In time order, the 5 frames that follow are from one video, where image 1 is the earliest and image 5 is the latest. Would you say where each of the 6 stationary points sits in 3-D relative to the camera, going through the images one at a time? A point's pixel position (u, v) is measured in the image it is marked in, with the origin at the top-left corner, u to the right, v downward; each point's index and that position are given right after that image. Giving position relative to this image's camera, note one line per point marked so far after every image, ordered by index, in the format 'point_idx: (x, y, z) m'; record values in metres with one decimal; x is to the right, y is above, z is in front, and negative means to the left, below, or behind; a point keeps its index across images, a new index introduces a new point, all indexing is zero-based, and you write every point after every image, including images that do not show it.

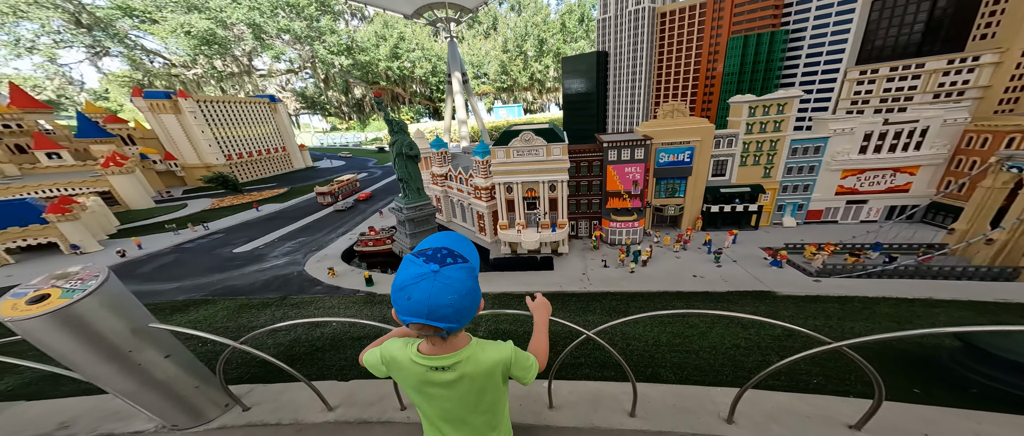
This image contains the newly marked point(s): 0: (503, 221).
0: (-0.4, -0.1, +10.9) m
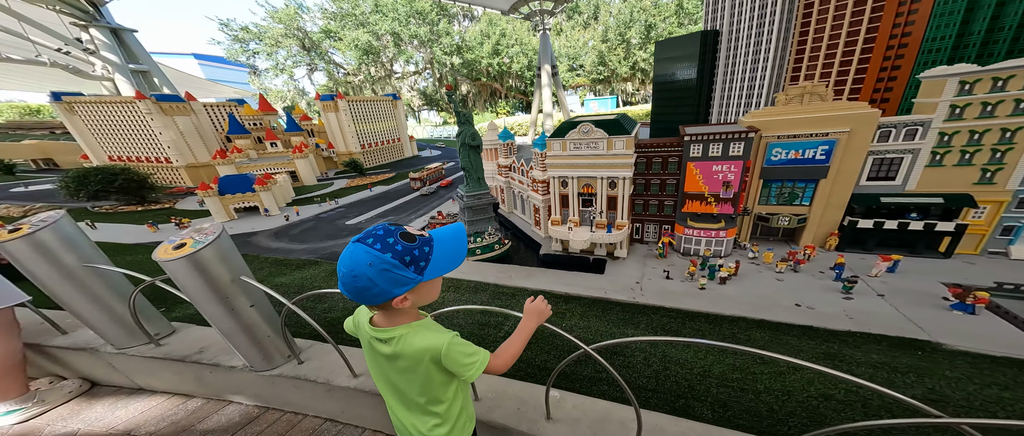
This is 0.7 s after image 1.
0: (+1.5, +0.1, +10.5) m
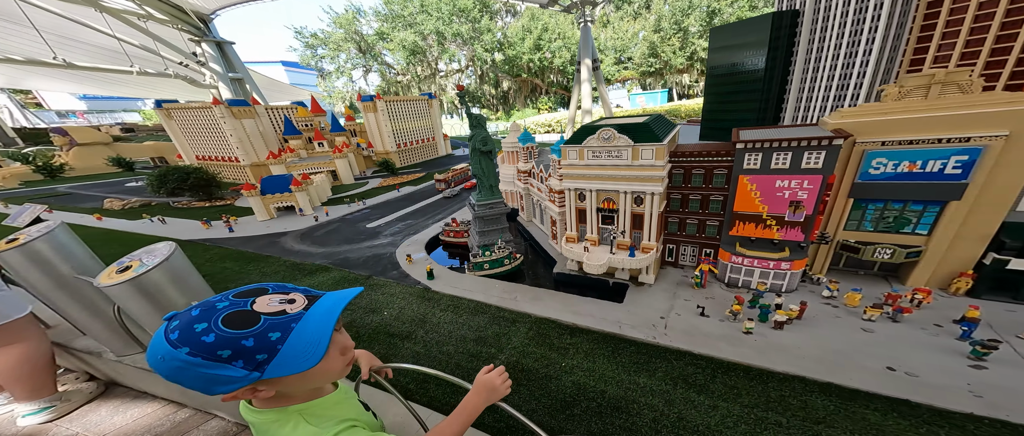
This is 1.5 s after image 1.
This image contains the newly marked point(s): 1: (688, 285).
0: (+1.8, -0.4, +9.3) m
1: (+5.1, -1.9, +8.9) m
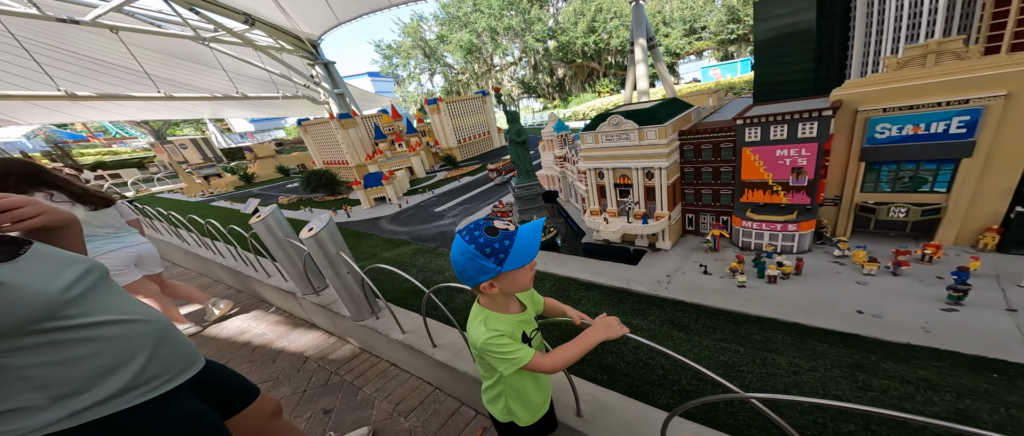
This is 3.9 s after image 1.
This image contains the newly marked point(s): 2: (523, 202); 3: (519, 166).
0: (+2.9, +0.4, +10.6) m
1: (+6.1, -1.0, +9.5) m
2: (+0.5, +0.7, +12.8) m
3: (+0.3, +2.1, +12.6) m
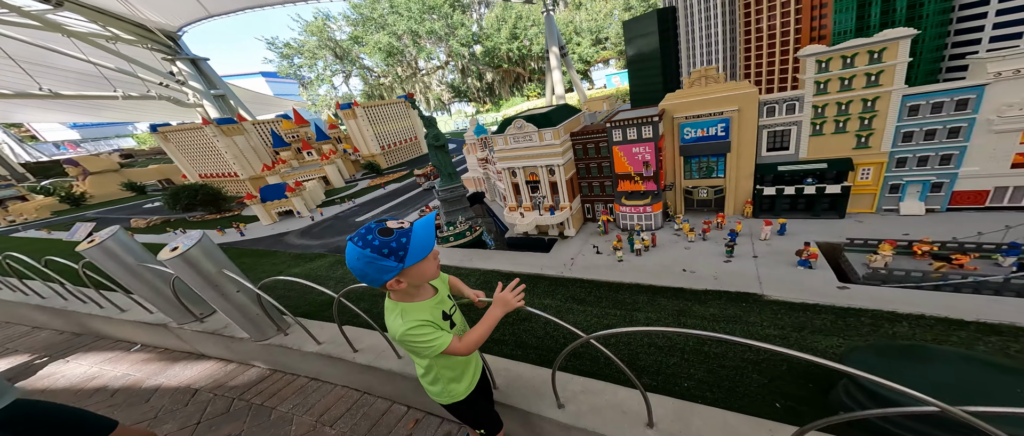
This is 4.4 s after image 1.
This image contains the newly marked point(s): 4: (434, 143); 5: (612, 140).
0: (0.0, +0.5, +11.6) m
1: (+3.5, -0.6, +11.1) m
2: (-2.8, +0.6, +13.4) m
3: (-3.0, +2.1, +13.1) m
4: (-3.2, +3.0, +12.6) m
5: (+3.9, +2.7, +10.0) m
